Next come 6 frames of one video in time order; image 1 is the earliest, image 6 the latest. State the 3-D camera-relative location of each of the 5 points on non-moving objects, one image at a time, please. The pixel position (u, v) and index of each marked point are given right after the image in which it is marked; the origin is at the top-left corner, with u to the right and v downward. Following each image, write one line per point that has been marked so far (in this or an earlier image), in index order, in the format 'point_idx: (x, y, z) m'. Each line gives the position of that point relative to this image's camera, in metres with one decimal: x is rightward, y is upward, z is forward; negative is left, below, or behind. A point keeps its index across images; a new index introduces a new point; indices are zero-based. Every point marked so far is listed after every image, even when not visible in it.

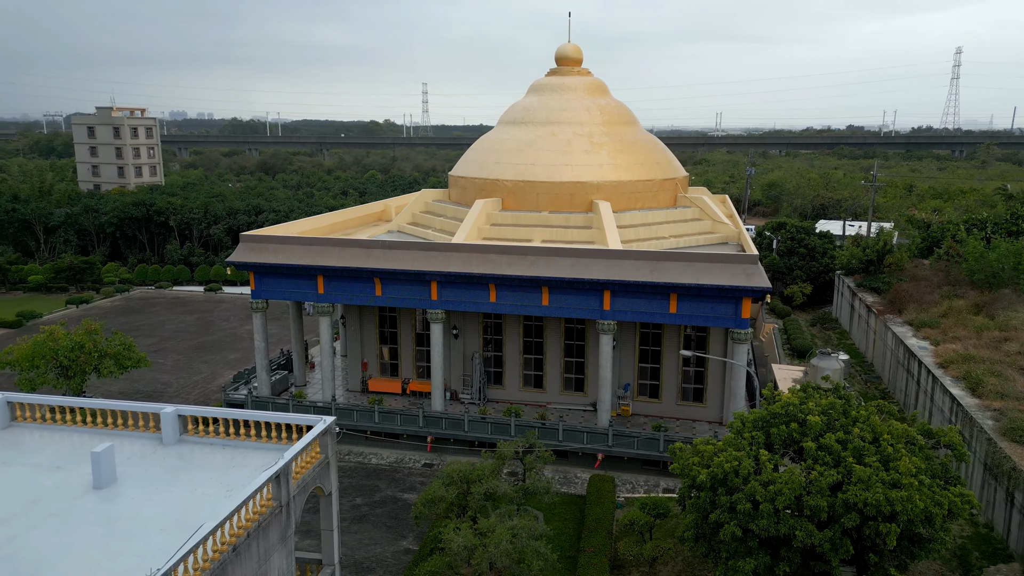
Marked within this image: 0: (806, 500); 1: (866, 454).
0: (+4.5, -3.2, +10.7) m
1: (+5.6, -2.6, +11.2) m
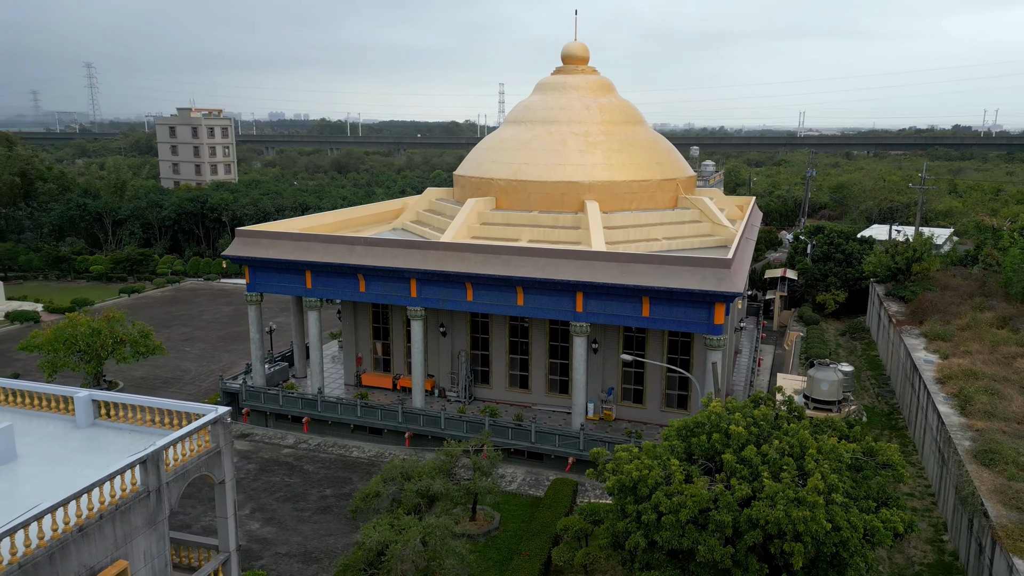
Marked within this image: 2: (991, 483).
0: (+2.9, -3.3, +10.2) m
1: (+4.2, -2.7, +10.7) m
2: (+8.2, -3.3, +12.1) m
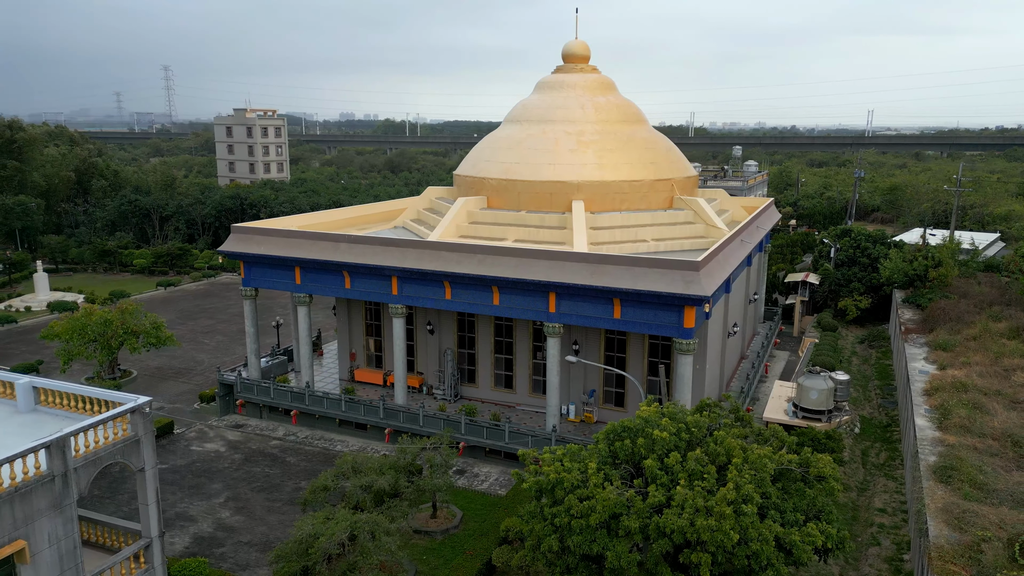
0: (+1.6, -3.3, +10.0) m
1: (+2.9, -2.8, +10.3) m
2: (+6.9, -3.4, +11.4) m
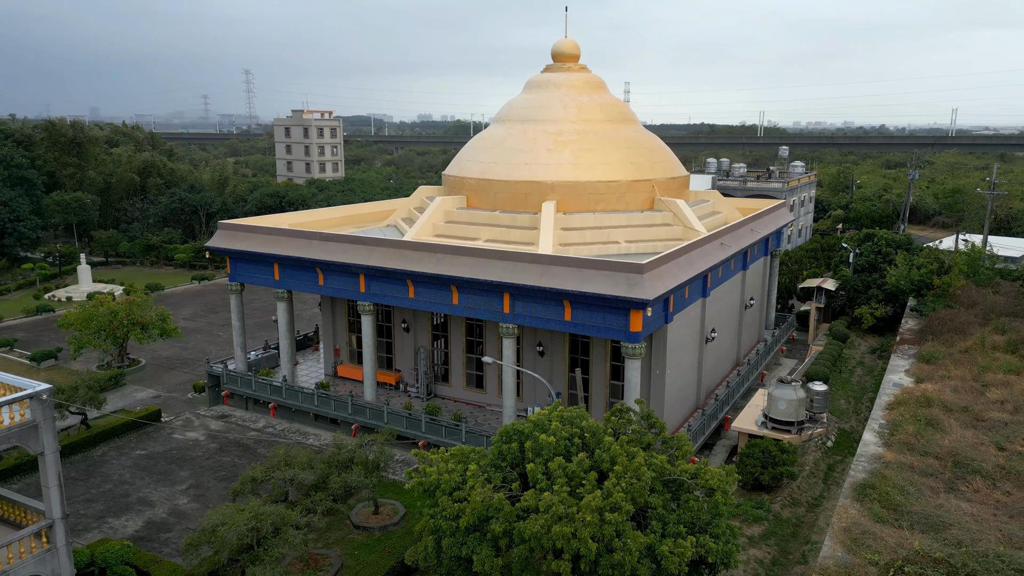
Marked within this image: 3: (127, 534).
0: (-0.3, -3.3, +9.9) m
1: (+1.0, -2.8, +10.1) m
2: (+5.2, -3.6, +10.8) m
3: (-8.6, -5.5, +15.7) m
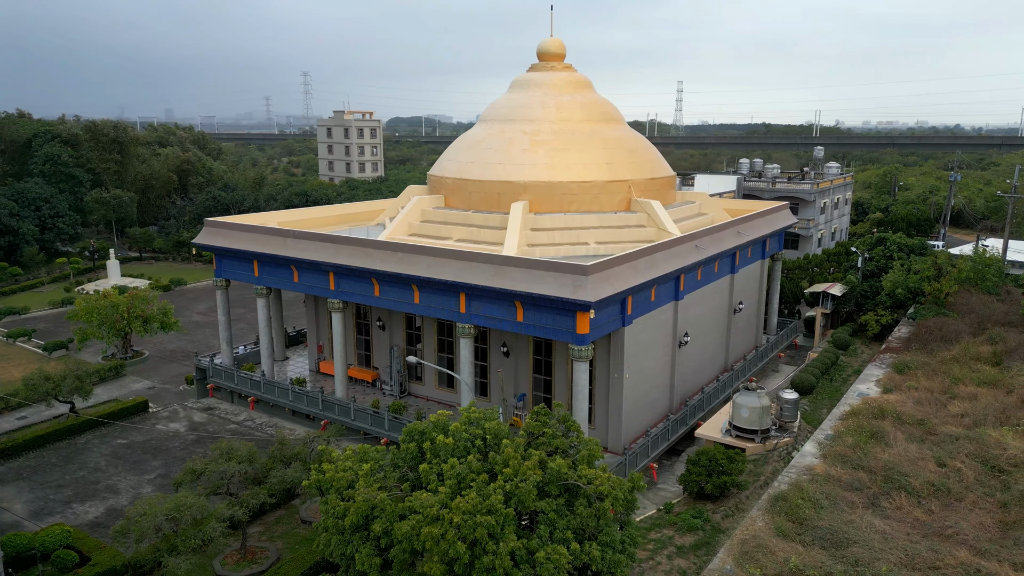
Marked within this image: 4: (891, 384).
0: (-2.0, -3.3, +9.9) m
1: (-0.6, -2.8, +10.0) m
2: (+3.6, -3.6, +10.5) m
3: (-9.9, -5.4, +16.3) m
4: (+9.0, -2.3, +16.6) m
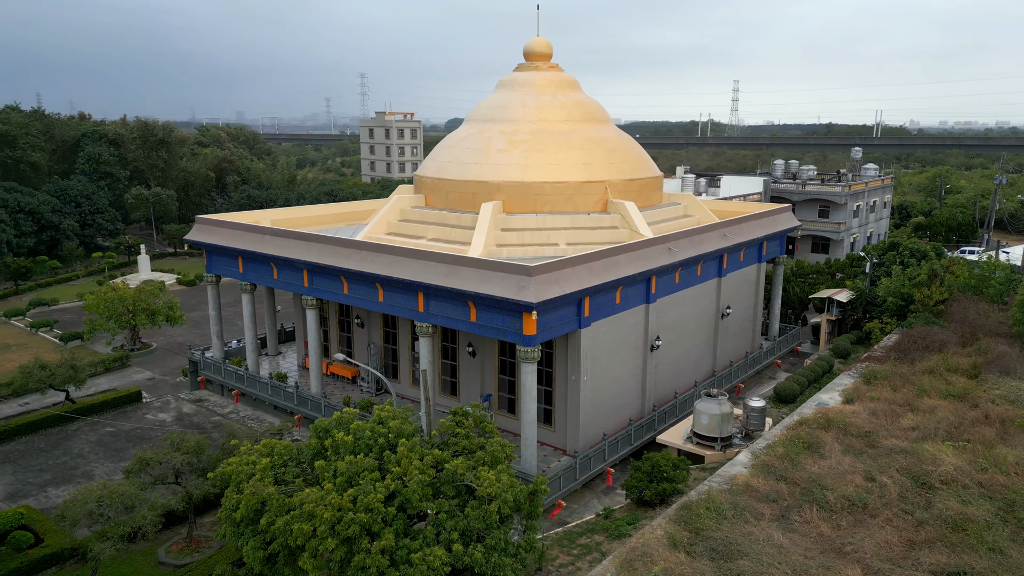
0: (-3.6, -3.3, +10.1) m
1: (-2.2, -2.8, +10.1) m
2: (+1.9, -3.7, +10.3) m
3: (-11.1, -5.2, +17.0) m
4: (+7.8, -2.4, +16.0) m
